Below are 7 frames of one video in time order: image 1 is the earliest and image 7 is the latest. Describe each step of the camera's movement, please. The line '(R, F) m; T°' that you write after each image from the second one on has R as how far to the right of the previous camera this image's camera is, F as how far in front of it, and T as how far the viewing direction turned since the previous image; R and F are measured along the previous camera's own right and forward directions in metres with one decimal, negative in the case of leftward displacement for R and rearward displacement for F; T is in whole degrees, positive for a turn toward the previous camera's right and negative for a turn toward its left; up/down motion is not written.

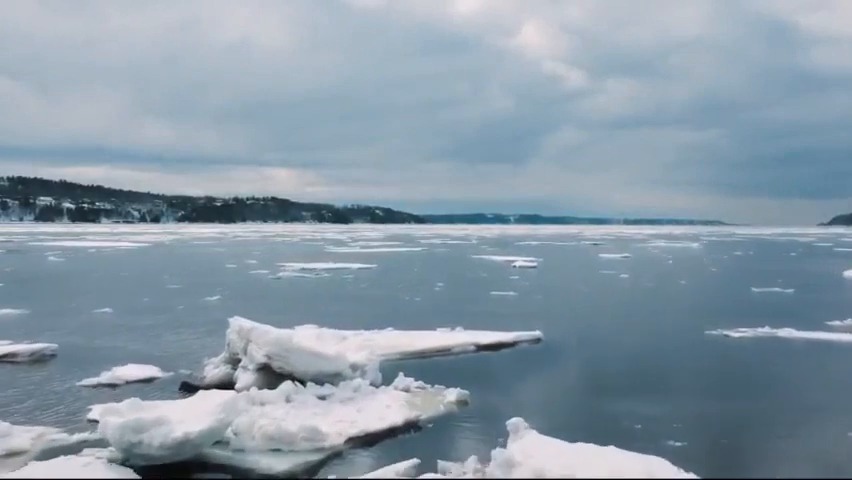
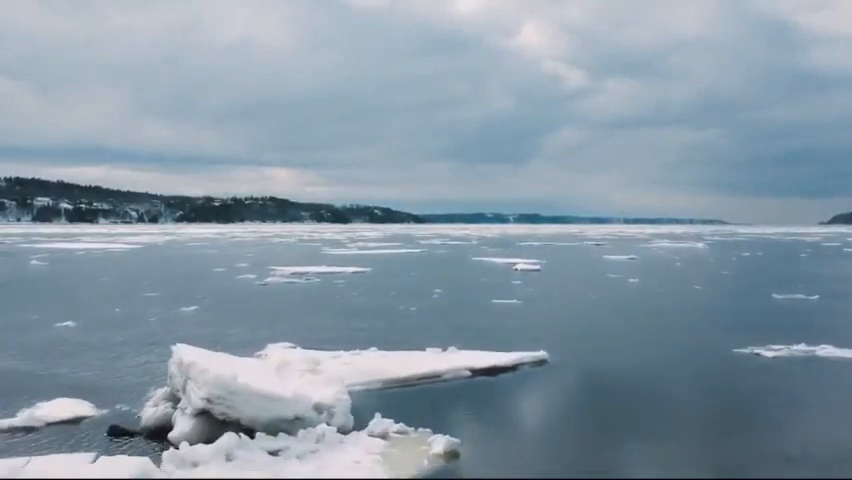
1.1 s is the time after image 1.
(+0.1, +1.2) m; 0°
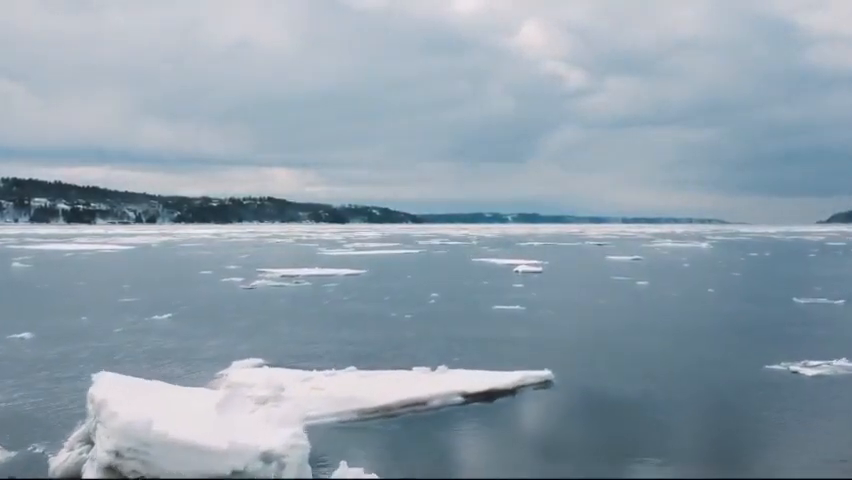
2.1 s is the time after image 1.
(+0.1, +1.2) m; 0°
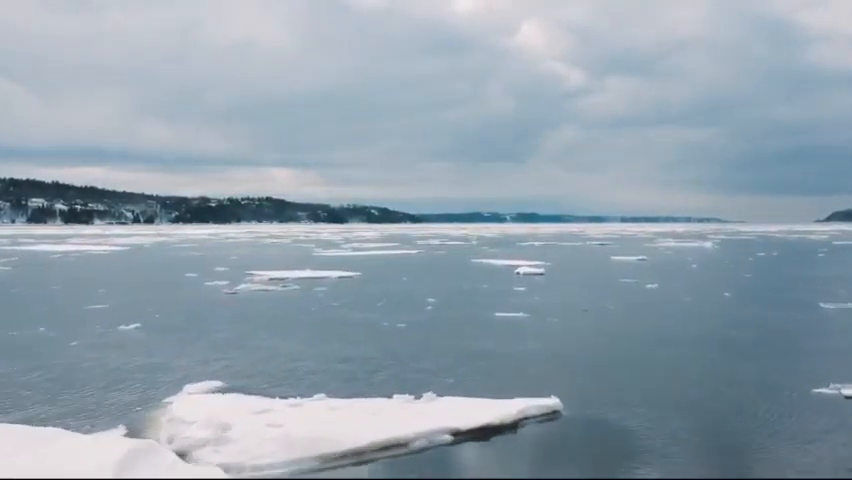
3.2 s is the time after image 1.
(+0.1, +1.2) m; 0°
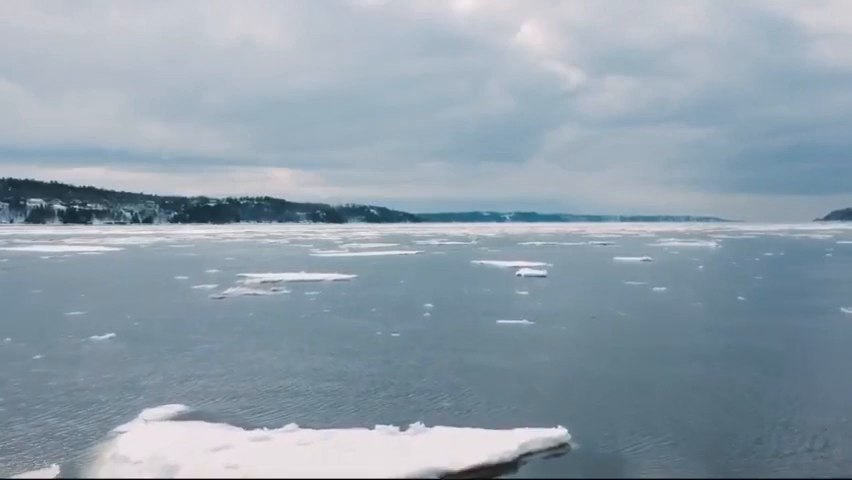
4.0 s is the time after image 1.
(+0.1, +0.9) m; 0°
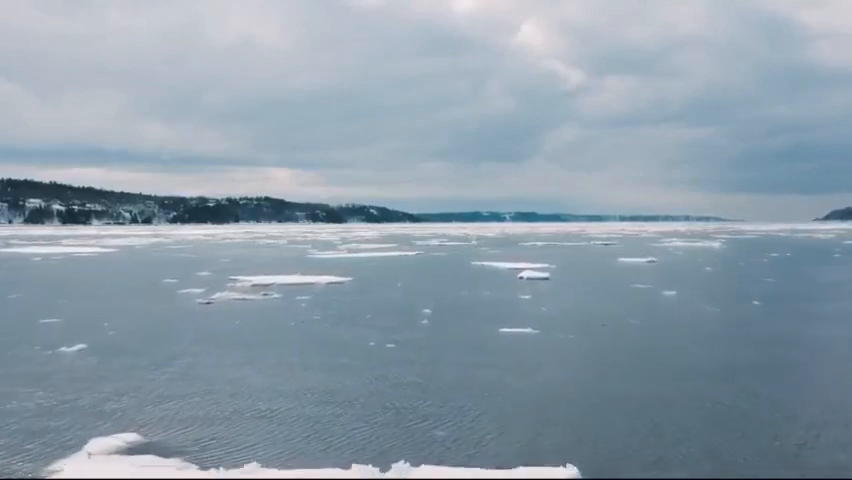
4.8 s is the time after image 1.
(+0.1, +0.8) m; 0°
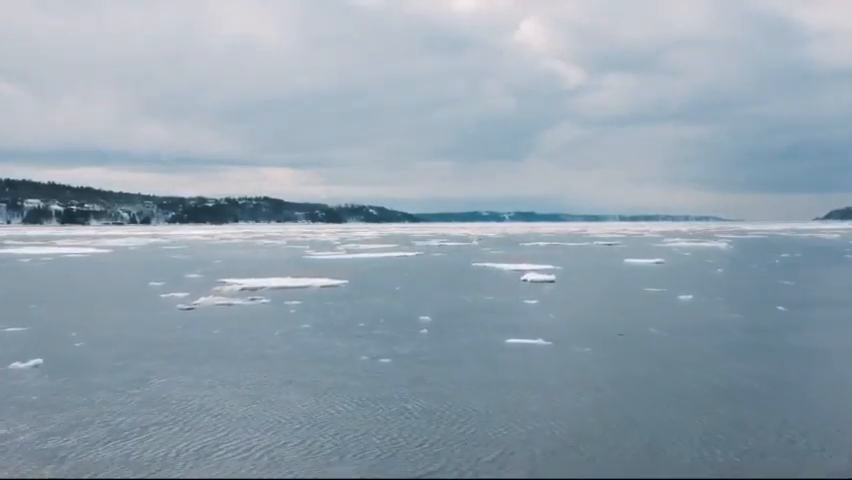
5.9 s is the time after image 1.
(0.0, +1.1) m; 0°
